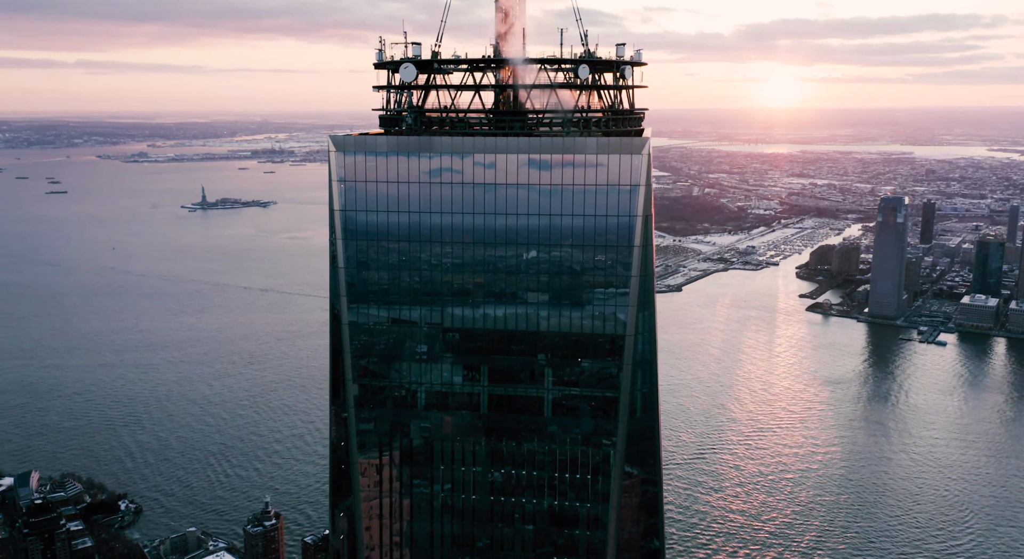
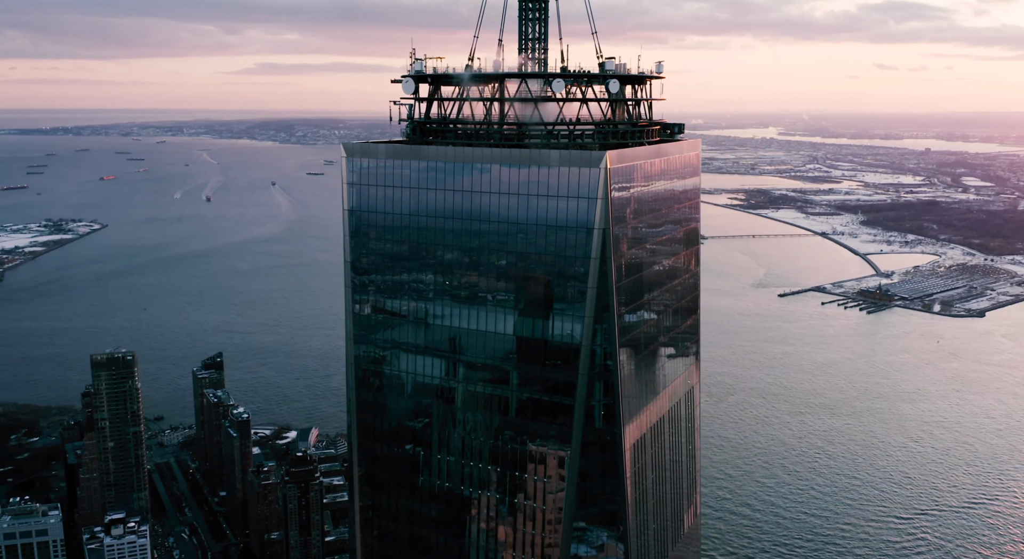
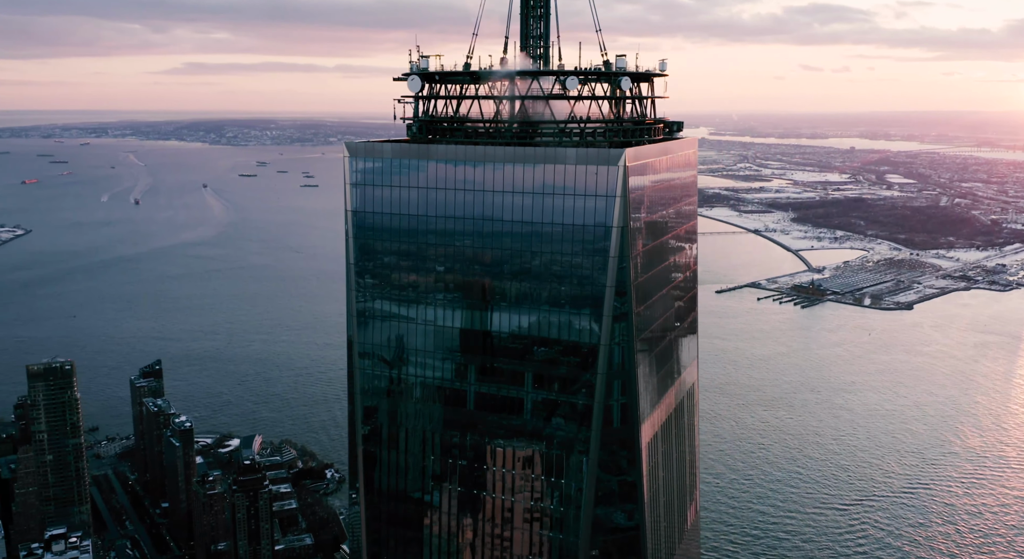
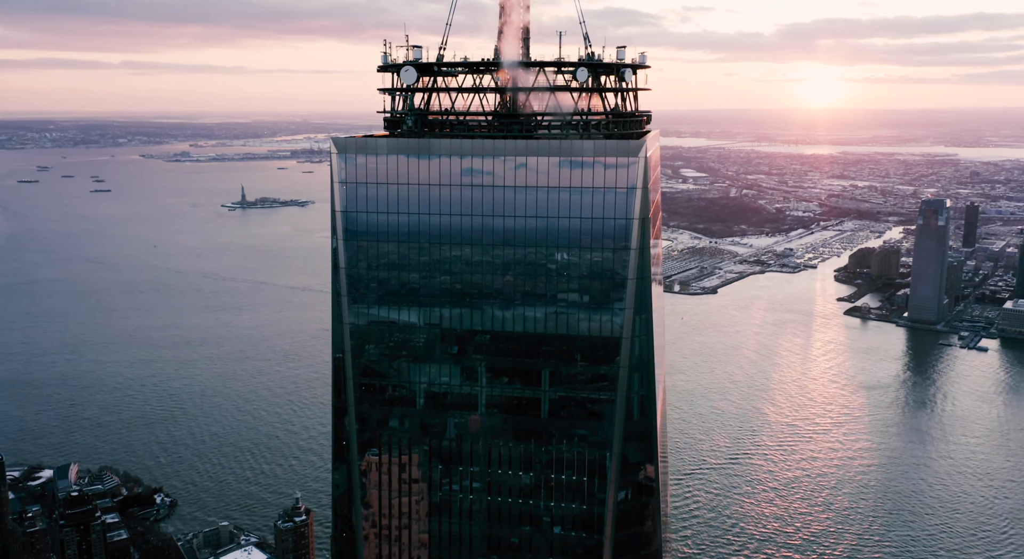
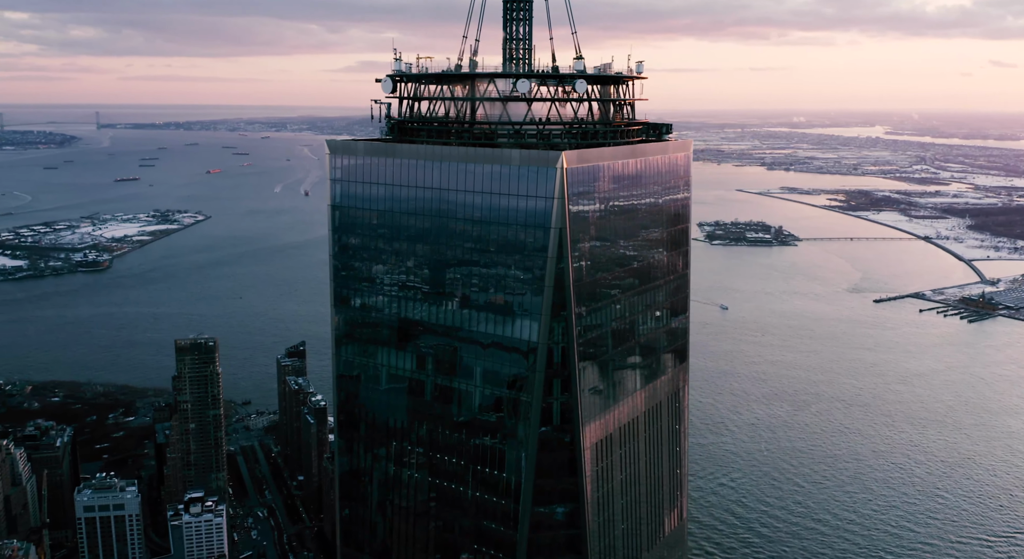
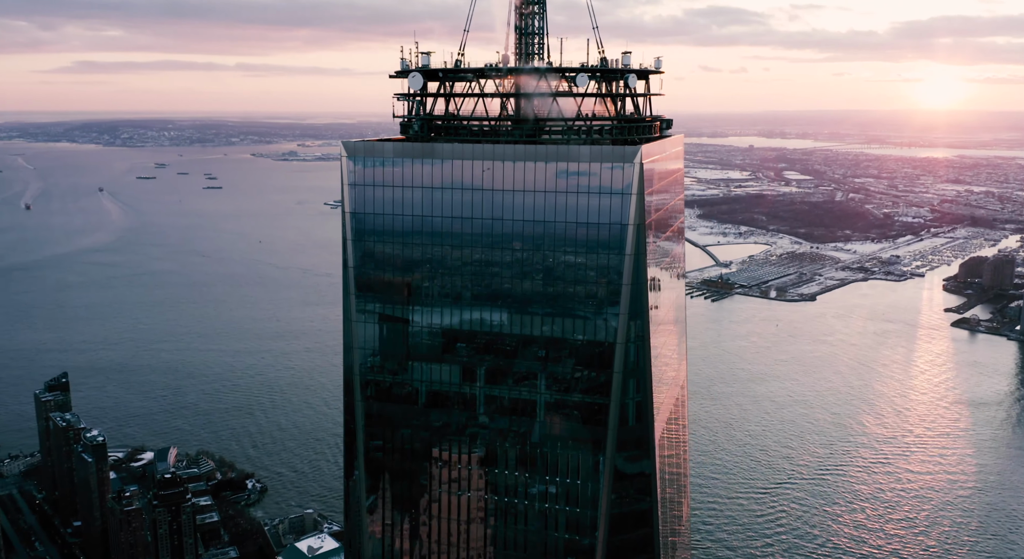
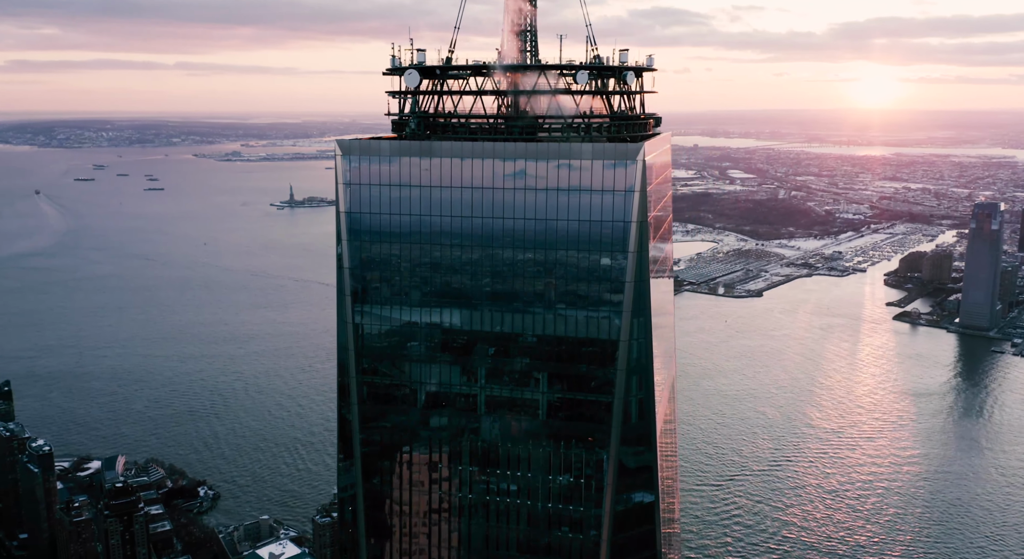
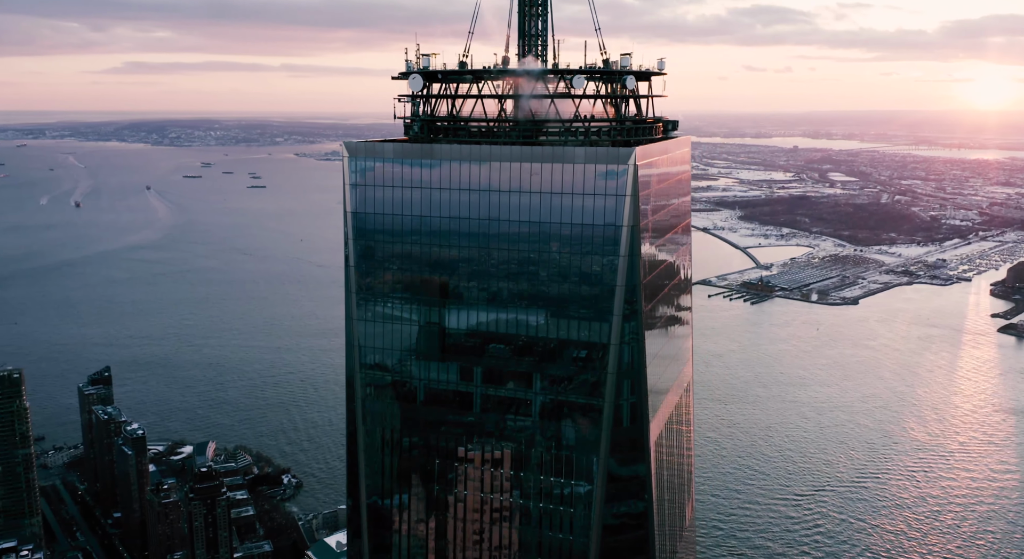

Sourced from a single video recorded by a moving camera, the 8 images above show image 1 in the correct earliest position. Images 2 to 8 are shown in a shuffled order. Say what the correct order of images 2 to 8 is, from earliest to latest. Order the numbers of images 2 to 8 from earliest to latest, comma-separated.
4, 7, 6, 8, 3, 2, 5
